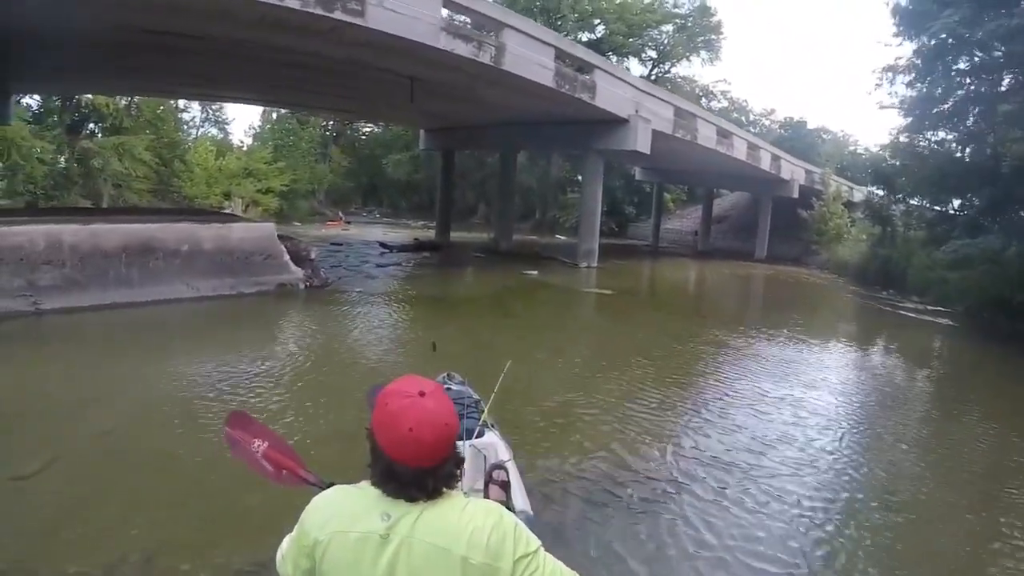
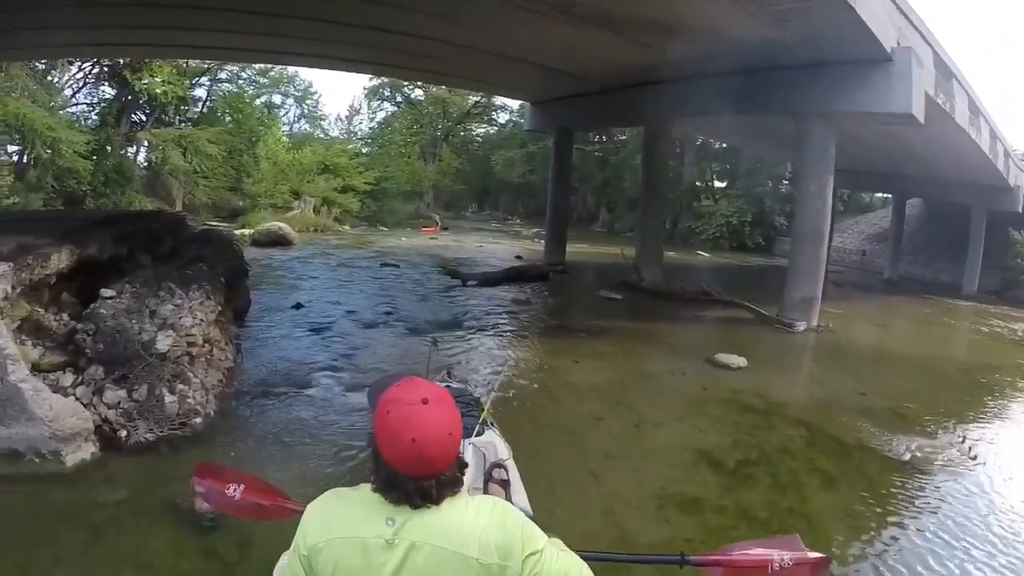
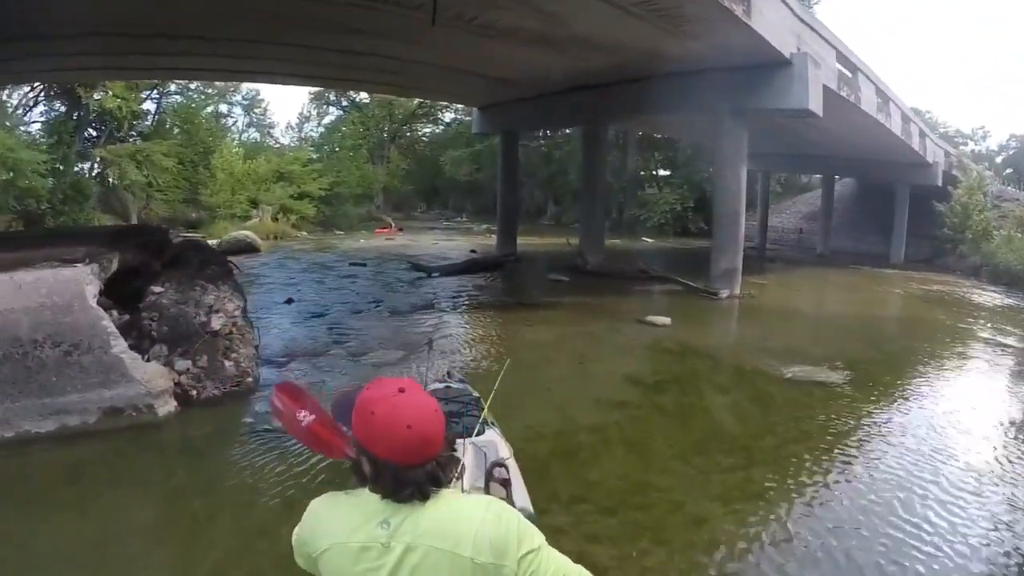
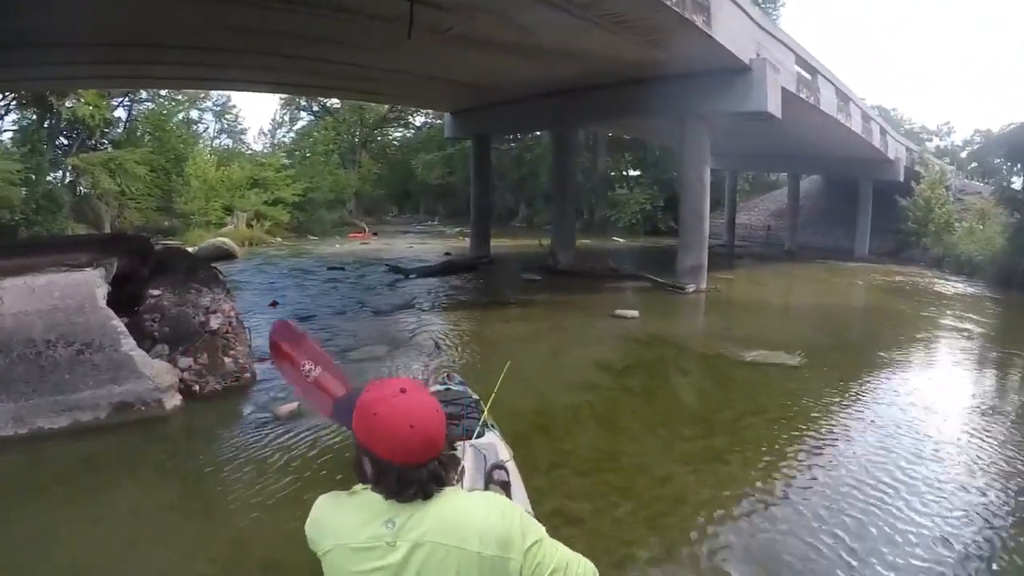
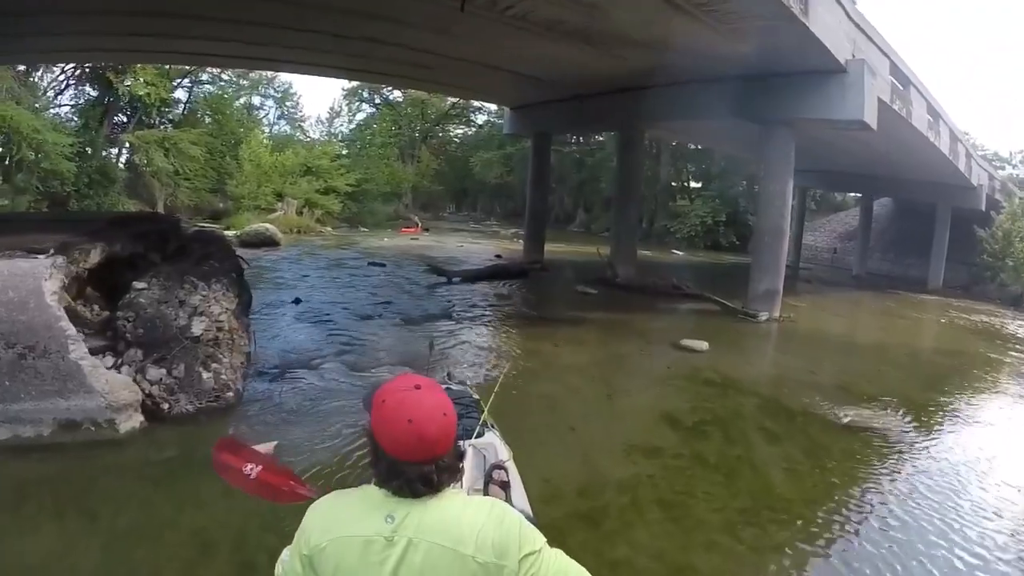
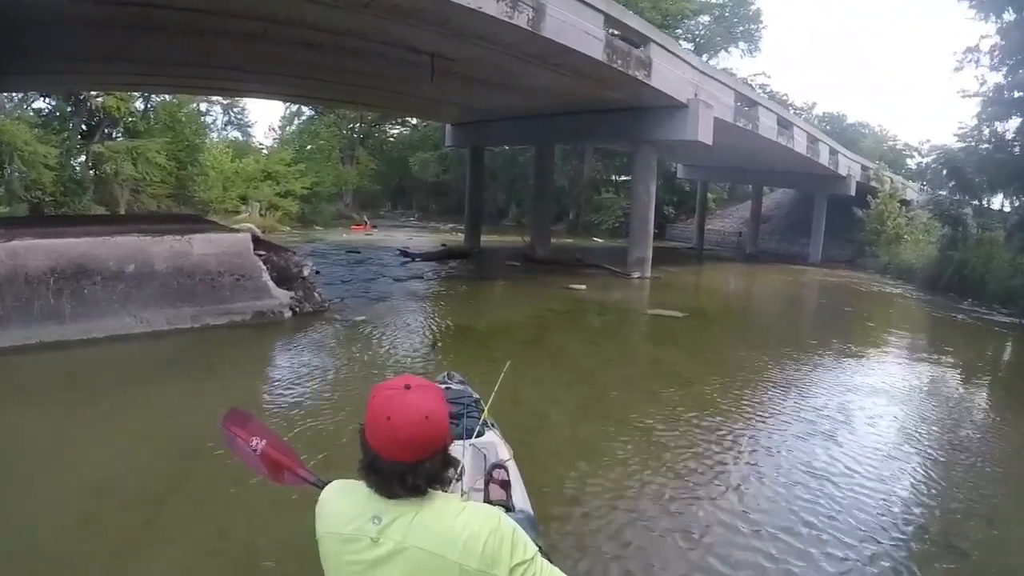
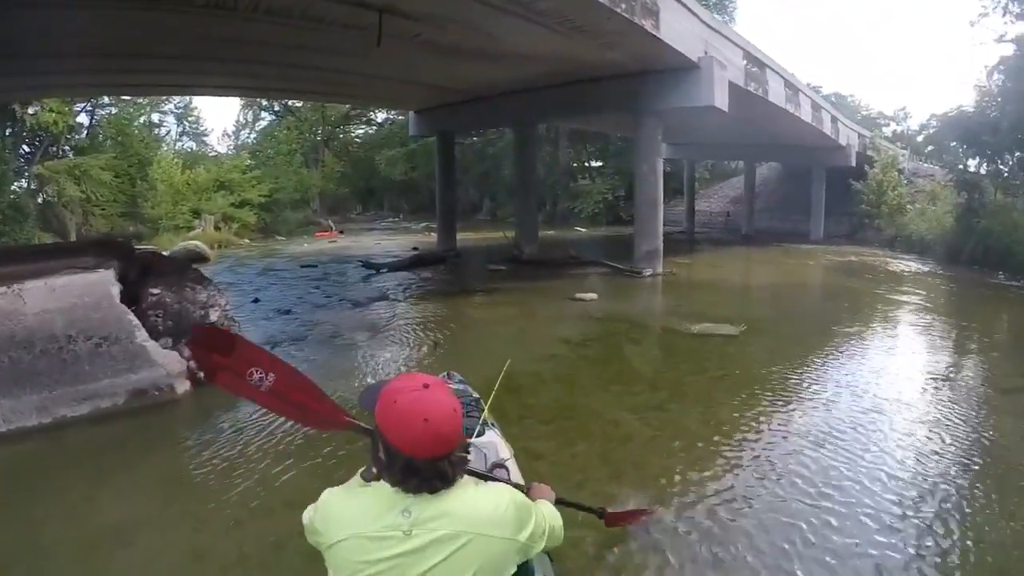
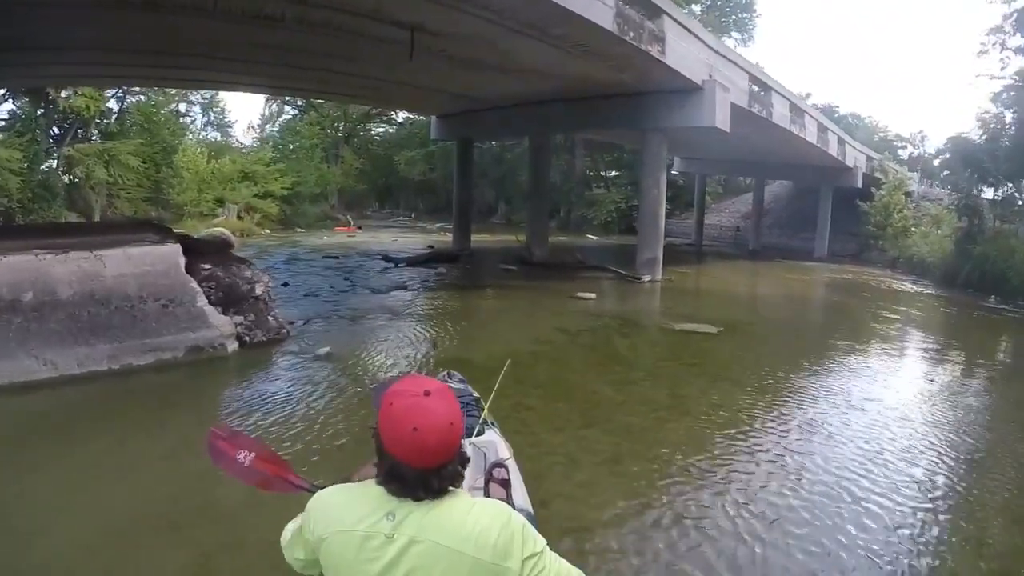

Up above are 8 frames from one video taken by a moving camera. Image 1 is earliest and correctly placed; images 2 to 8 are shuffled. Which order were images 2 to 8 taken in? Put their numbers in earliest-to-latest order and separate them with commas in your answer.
6, 8, 7, 4, 3, 5, 2
